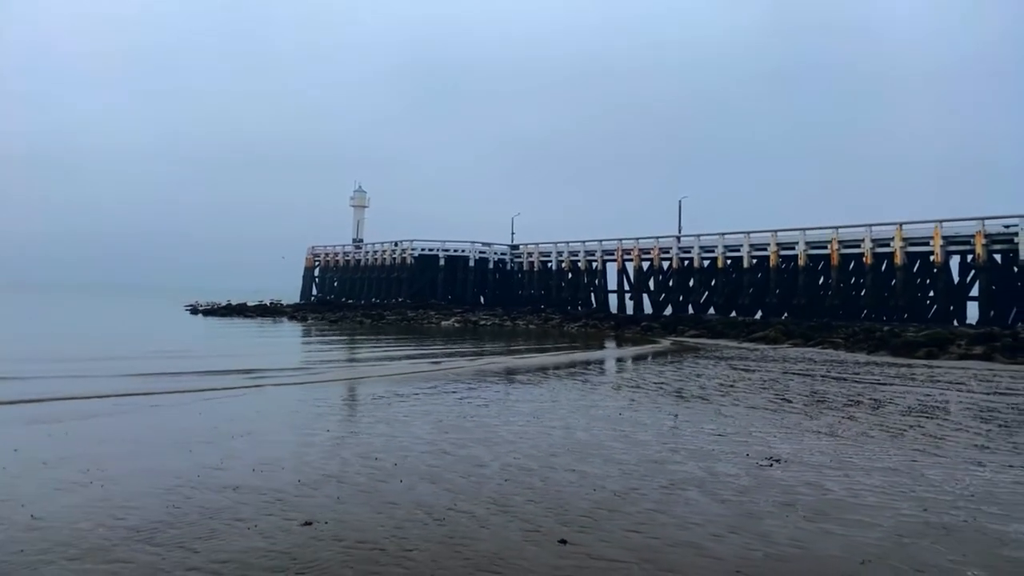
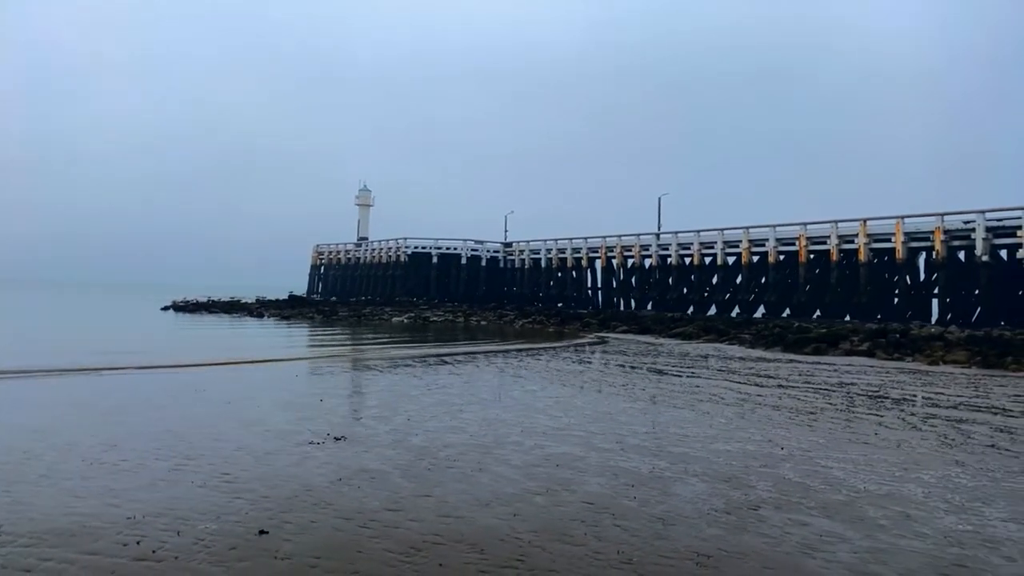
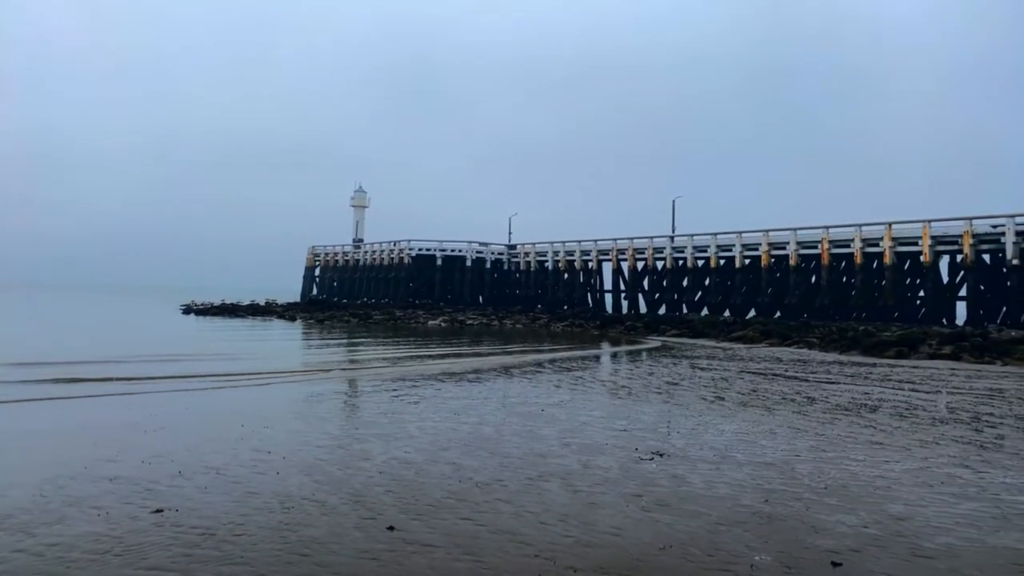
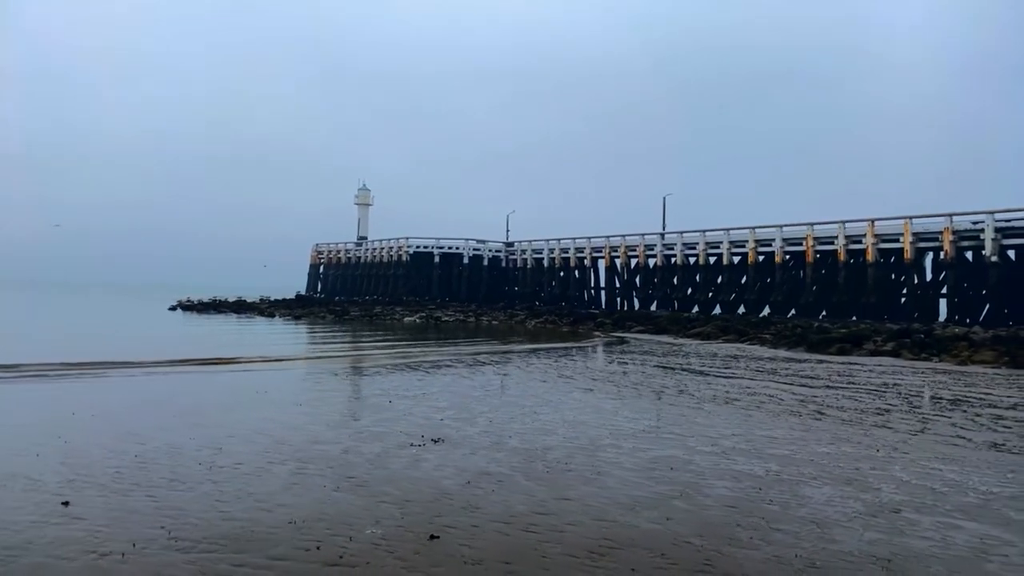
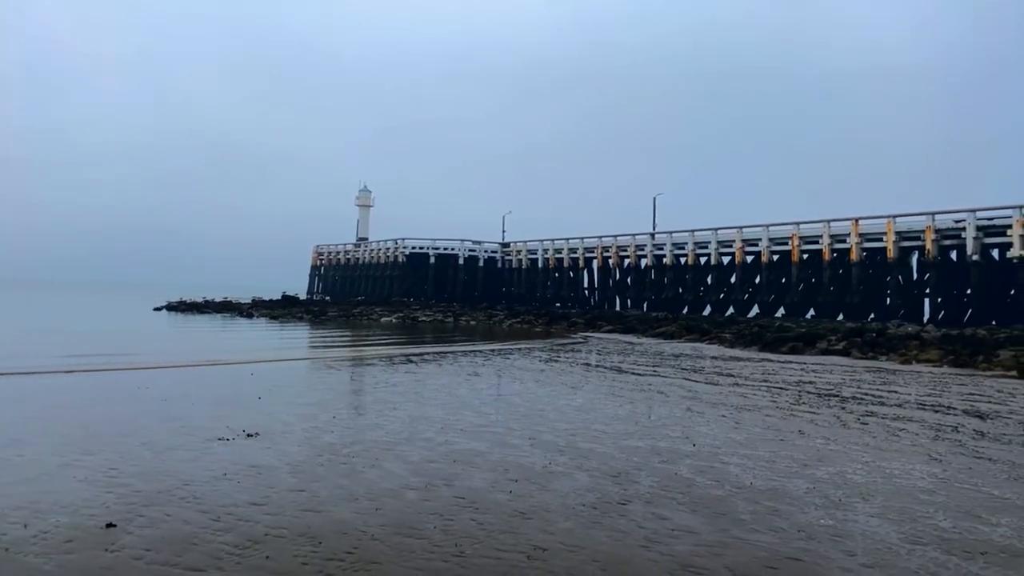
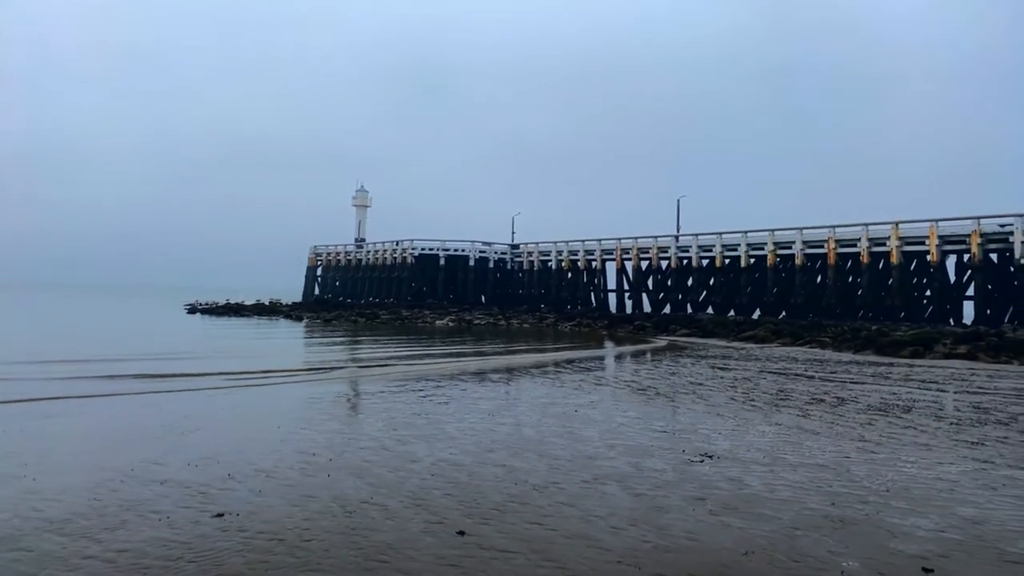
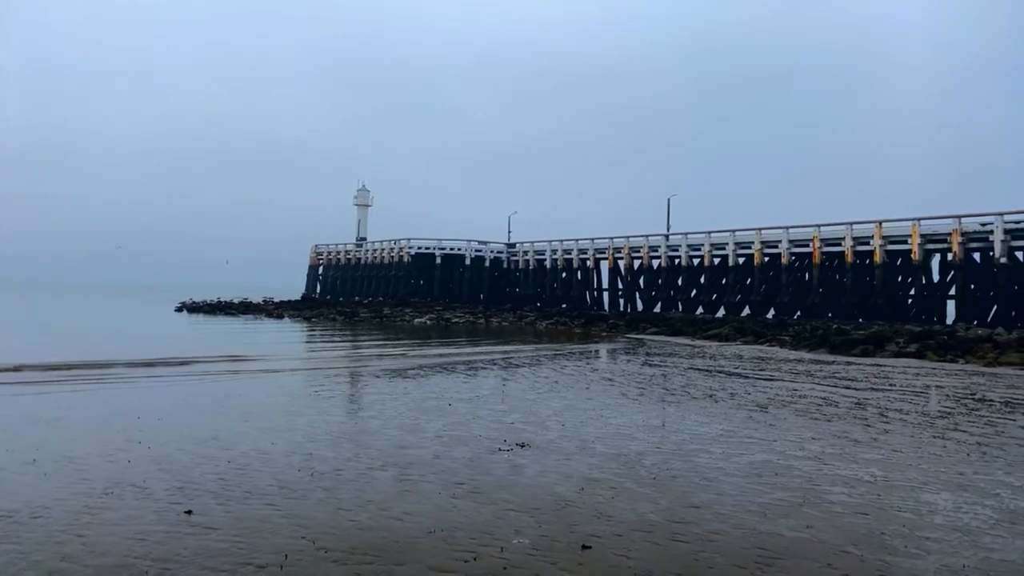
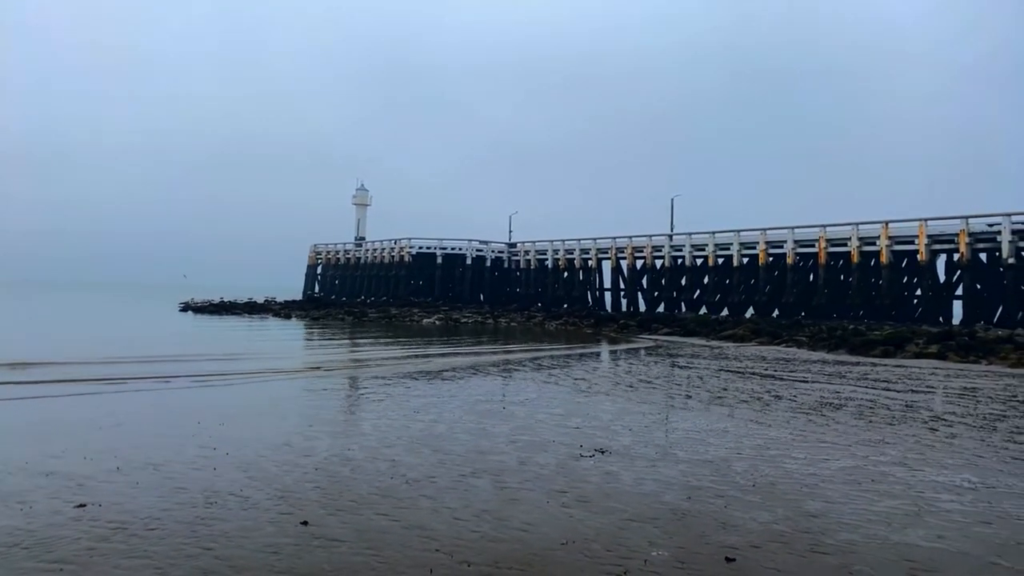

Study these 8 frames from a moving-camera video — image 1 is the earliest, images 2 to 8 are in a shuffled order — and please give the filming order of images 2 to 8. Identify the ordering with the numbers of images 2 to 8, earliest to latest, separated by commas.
6, 3, 8, 7, 4, 2, 5
